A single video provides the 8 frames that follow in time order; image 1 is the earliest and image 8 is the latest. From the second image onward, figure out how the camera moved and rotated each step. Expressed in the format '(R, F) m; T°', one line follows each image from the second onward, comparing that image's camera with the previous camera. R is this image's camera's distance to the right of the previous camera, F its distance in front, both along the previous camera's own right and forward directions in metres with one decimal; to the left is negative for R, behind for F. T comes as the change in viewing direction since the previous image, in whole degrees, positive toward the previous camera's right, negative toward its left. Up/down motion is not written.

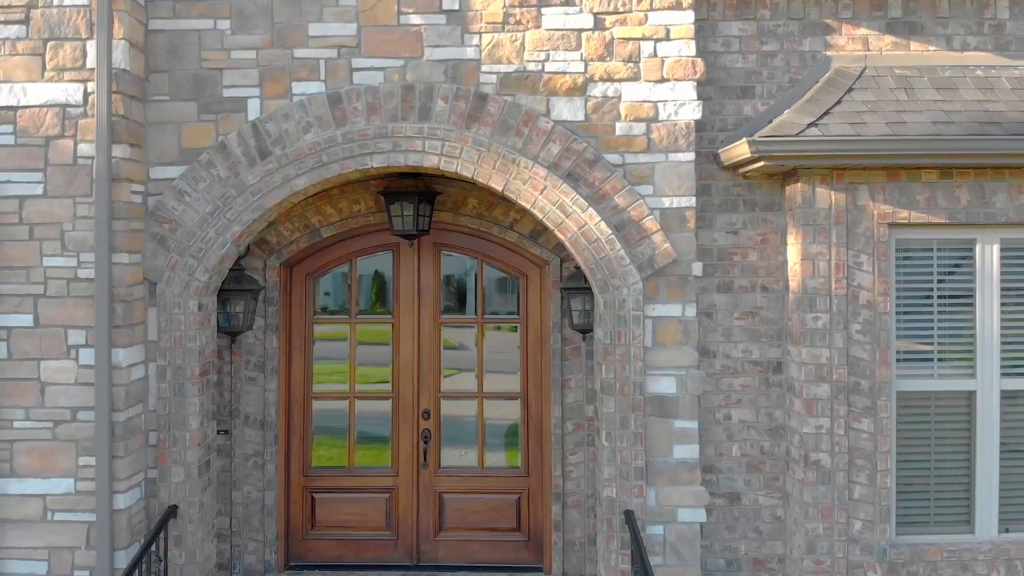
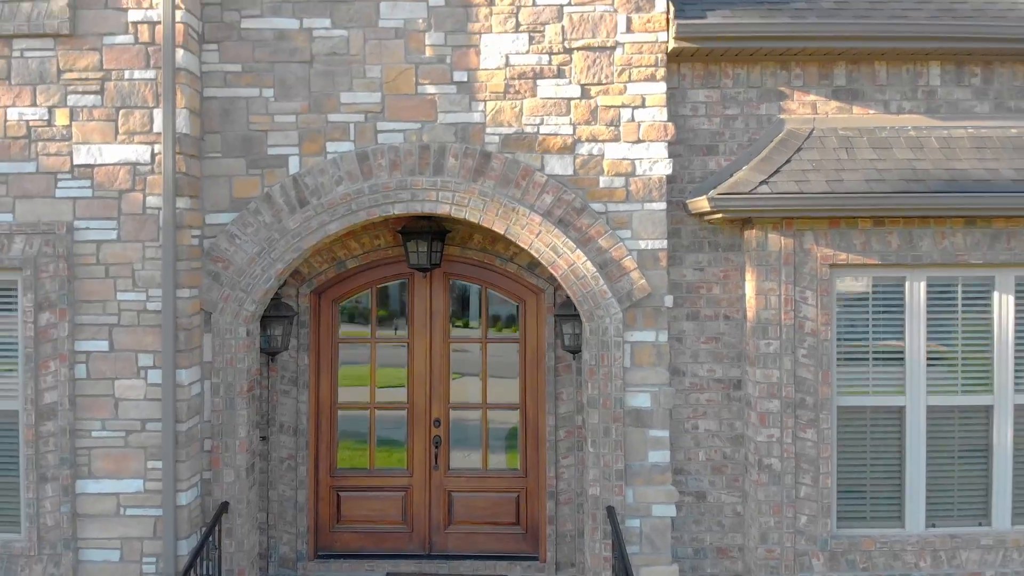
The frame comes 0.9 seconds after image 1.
(0.0, -0.8) m; 0°
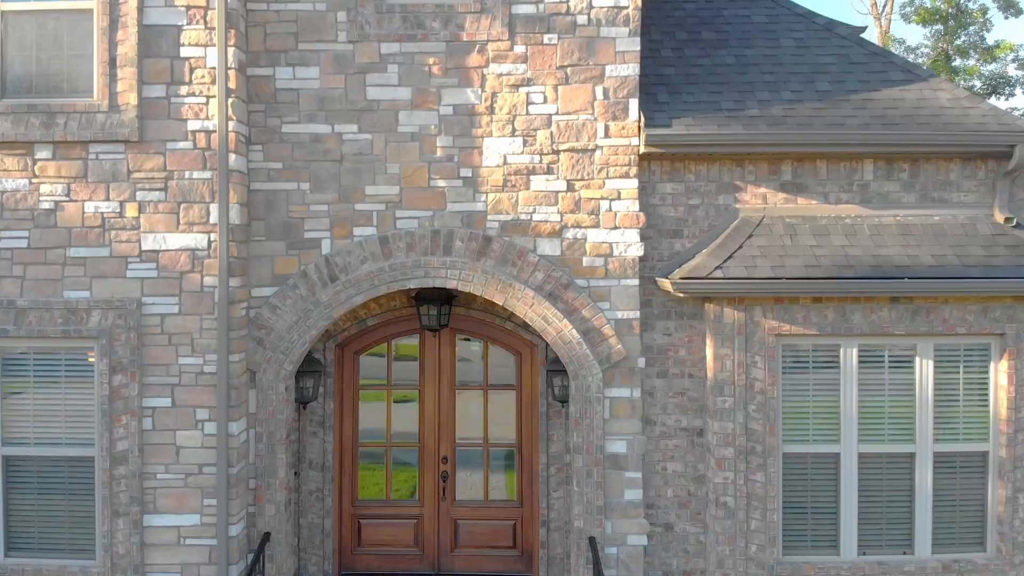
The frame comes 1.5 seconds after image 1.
(0.0, -0.9) m; 0°
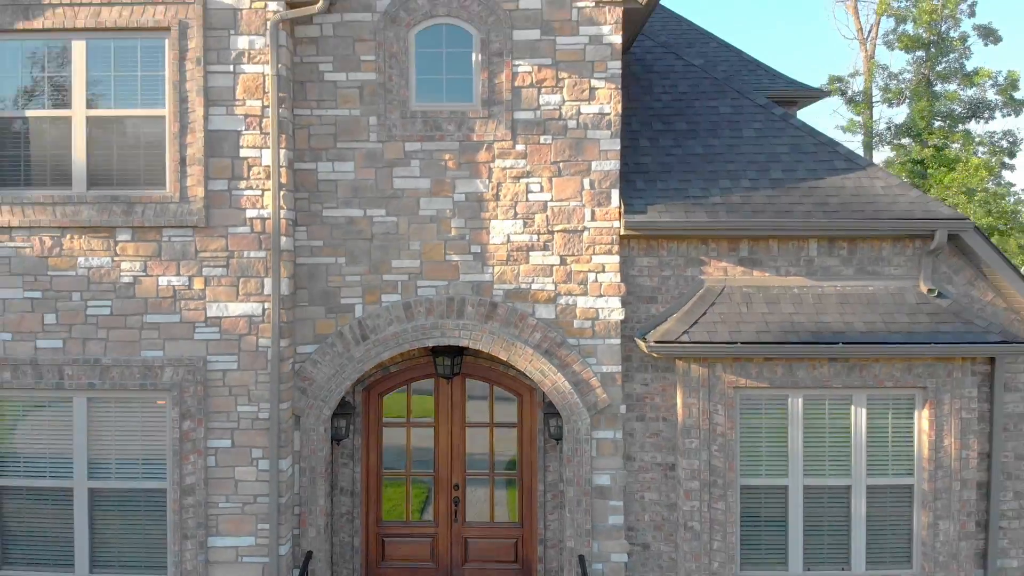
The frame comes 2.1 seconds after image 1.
(0.0, -1.2) m; 0°
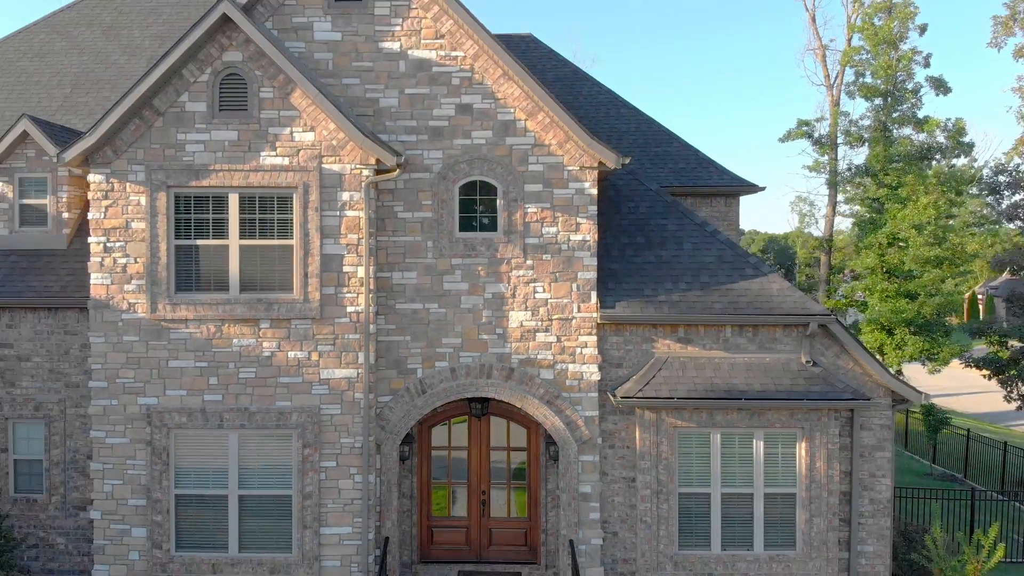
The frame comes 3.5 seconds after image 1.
(-0.2, -3.4) m; 0°
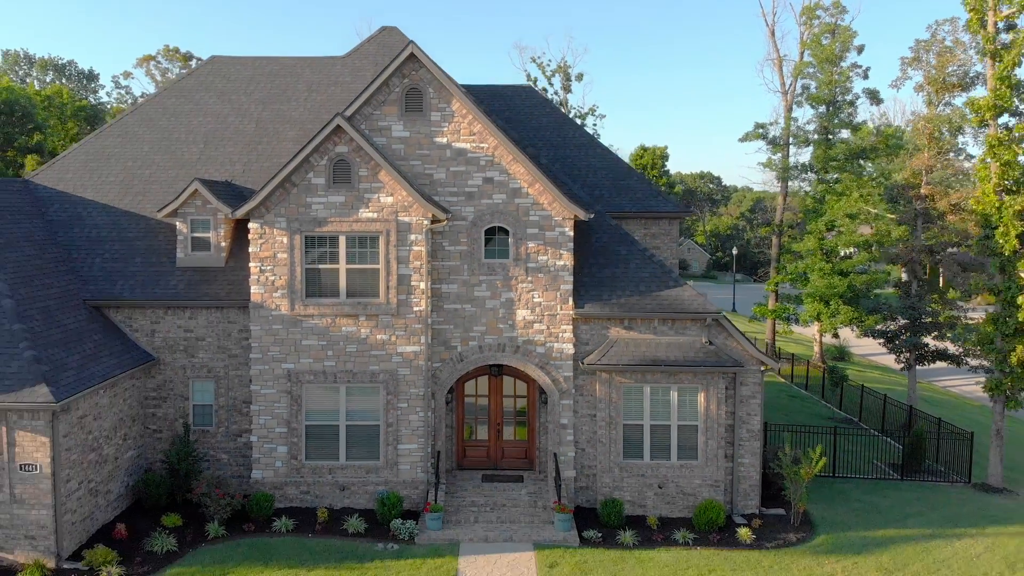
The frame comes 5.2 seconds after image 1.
(-0.2, -5.9) m; 0°
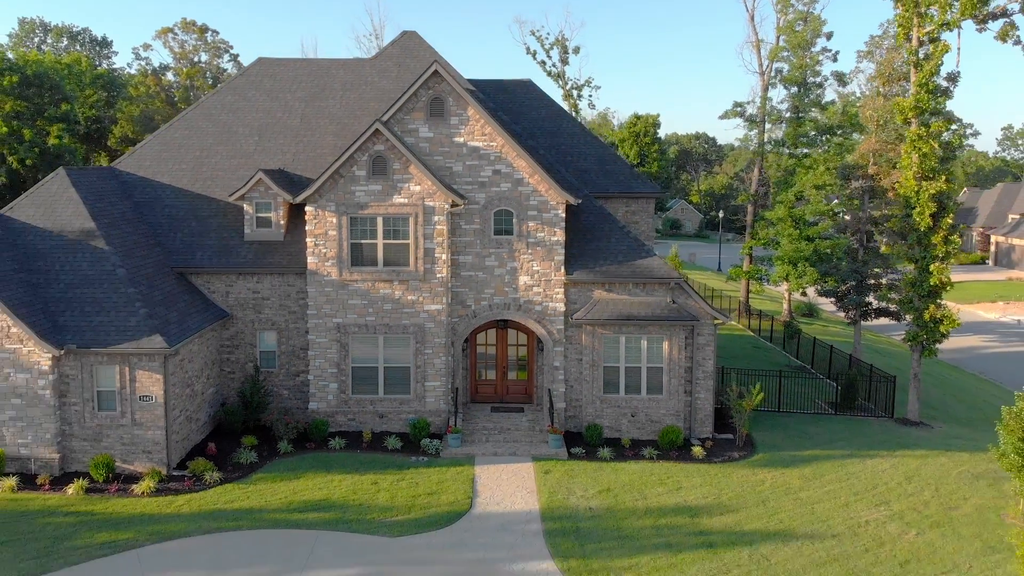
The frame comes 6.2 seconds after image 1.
(-0.1, -4.2) m; 0°
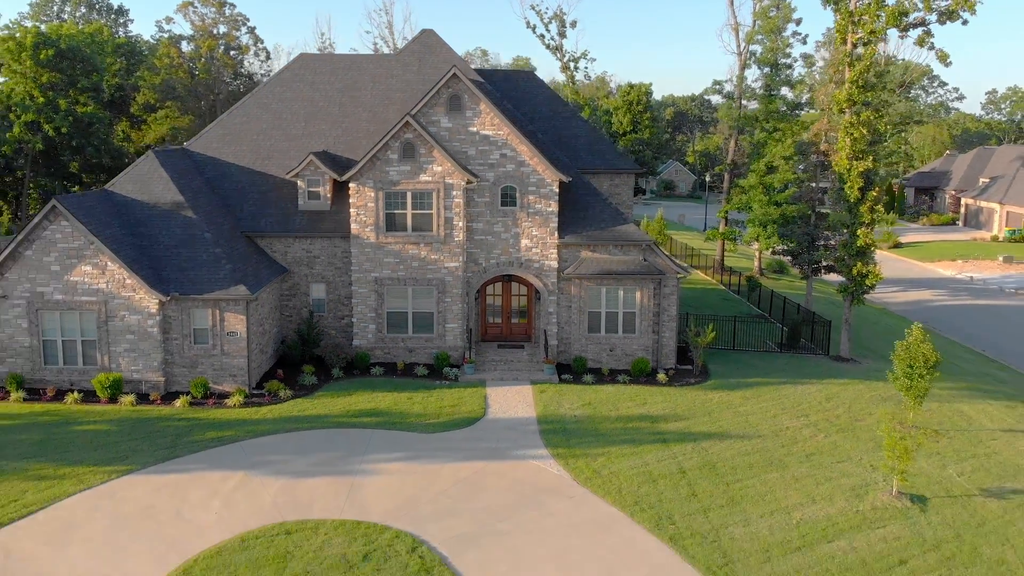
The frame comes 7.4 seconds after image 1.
(-0.1, -5.2) m; 0°
